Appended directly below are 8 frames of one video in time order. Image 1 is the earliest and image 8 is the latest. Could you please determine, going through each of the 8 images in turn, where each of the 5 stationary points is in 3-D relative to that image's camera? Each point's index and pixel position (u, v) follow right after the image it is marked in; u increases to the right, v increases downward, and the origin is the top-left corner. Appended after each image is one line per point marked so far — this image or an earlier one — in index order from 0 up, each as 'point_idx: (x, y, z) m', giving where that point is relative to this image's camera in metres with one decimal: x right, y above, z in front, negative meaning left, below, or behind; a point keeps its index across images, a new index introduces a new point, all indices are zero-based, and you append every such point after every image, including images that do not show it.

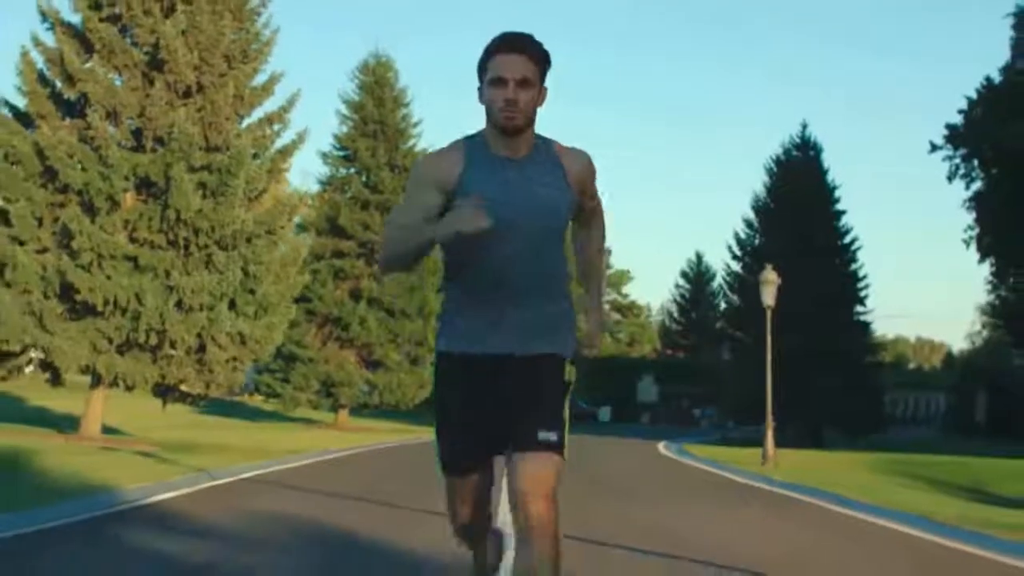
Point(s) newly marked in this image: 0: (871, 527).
0: (+4.8, -3.1, +19.6) m
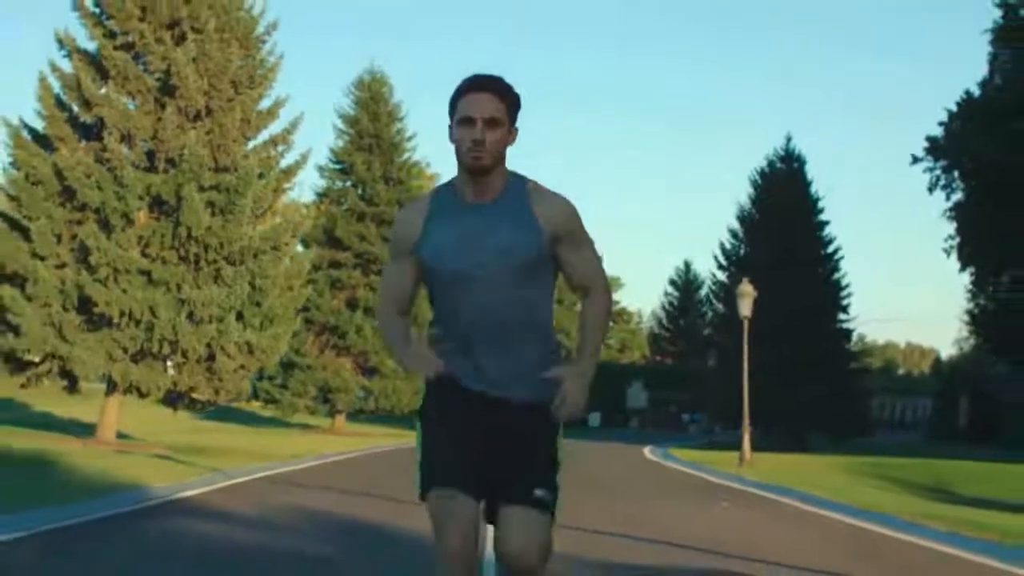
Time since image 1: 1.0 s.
0: (+4.7, -3.3, +21.3) m
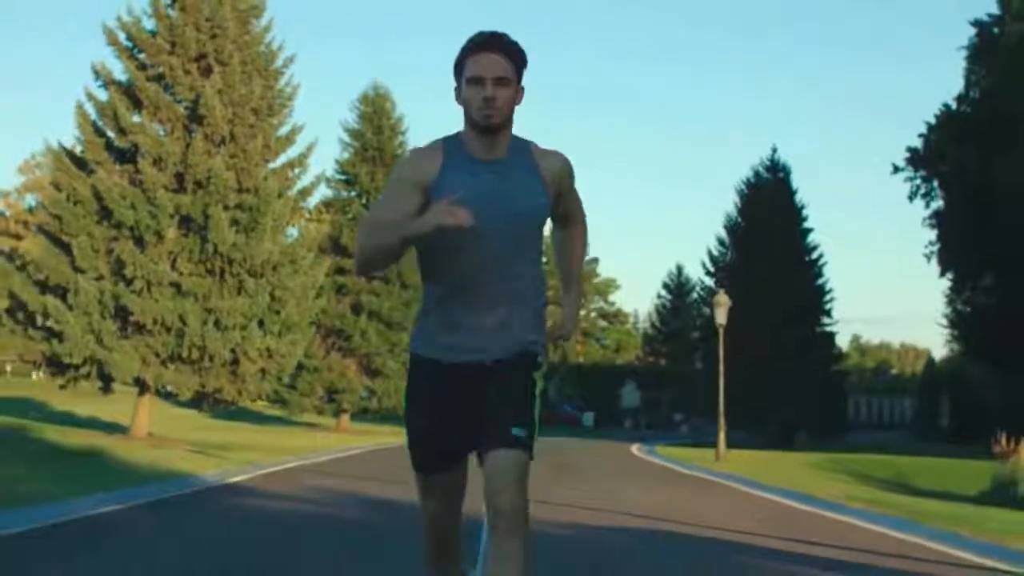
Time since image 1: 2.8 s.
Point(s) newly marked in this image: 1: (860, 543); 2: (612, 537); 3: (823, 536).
0: (+4.6, -3.6, +24.4) m
1: (+4.1, -2.9, +17.2) m
2: (+1.2, -2.6, +15.8) m
3: (+3.8, -2.9, +18.0) m
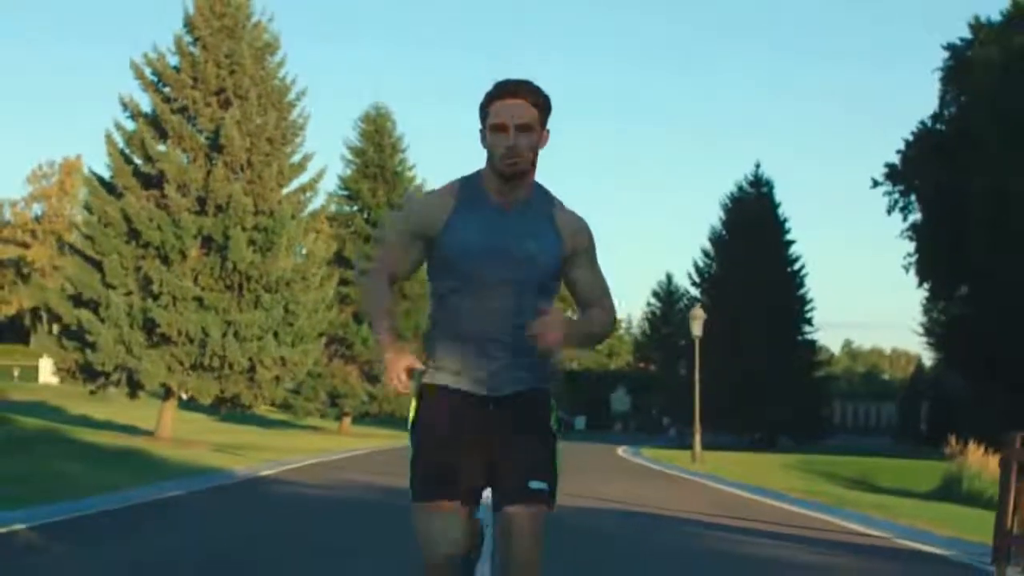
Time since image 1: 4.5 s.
0: (+4.5, -3.9, +27.5) m
1: (+4.0, -3.2, +20.4) m
2: (+1.1, -2.9, +18.9) m
3: (+3.7, -3.3, +21.1) m
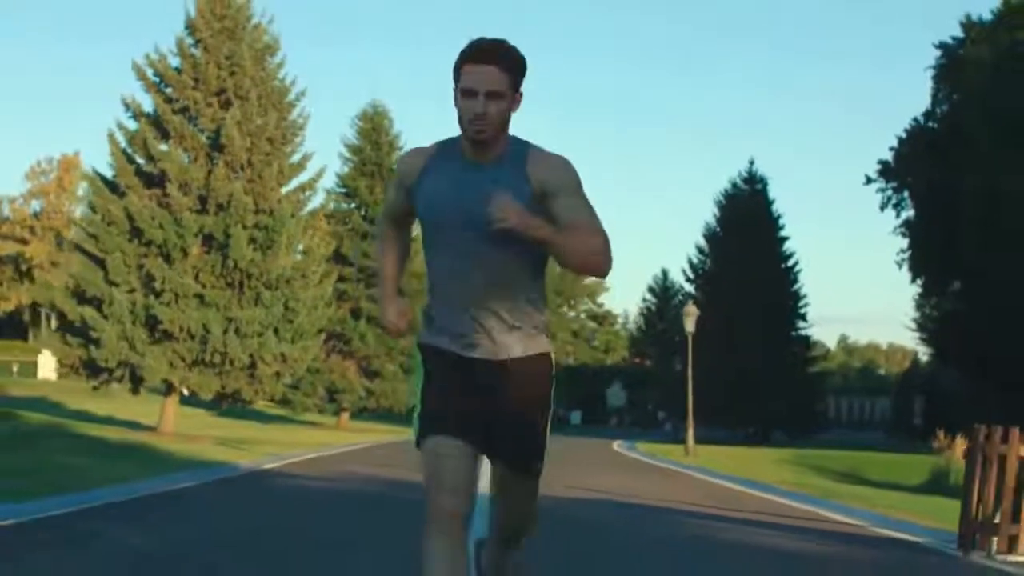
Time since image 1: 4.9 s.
0: (+4.4, -3.8, +28.1) m
1: (+4.0, -3.2, +21.0) m
2: (+1.0, -2.9, +19.5) m
3: (+3.6, -3.2, +21.7) m
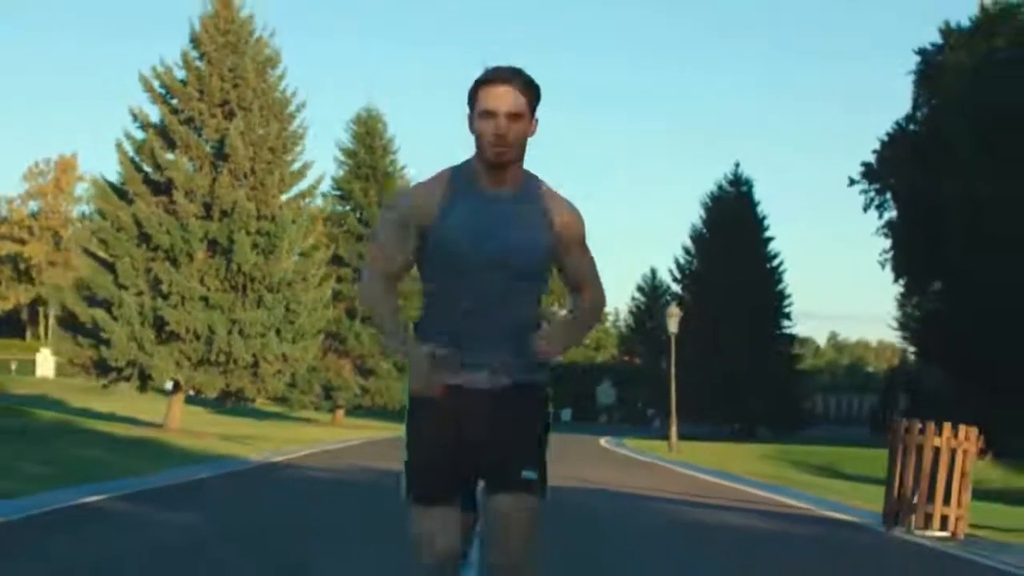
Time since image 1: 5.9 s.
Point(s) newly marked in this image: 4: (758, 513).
0: (+4.2, -3.9, +29.9) m
1: (+3.8, -3.3, +22.8) m
2: (+0.9, -3.0, +21.3) m
3: (+3.5, -3.3, +23.5) m
4: (+3.2, -3.0, +19.6) m
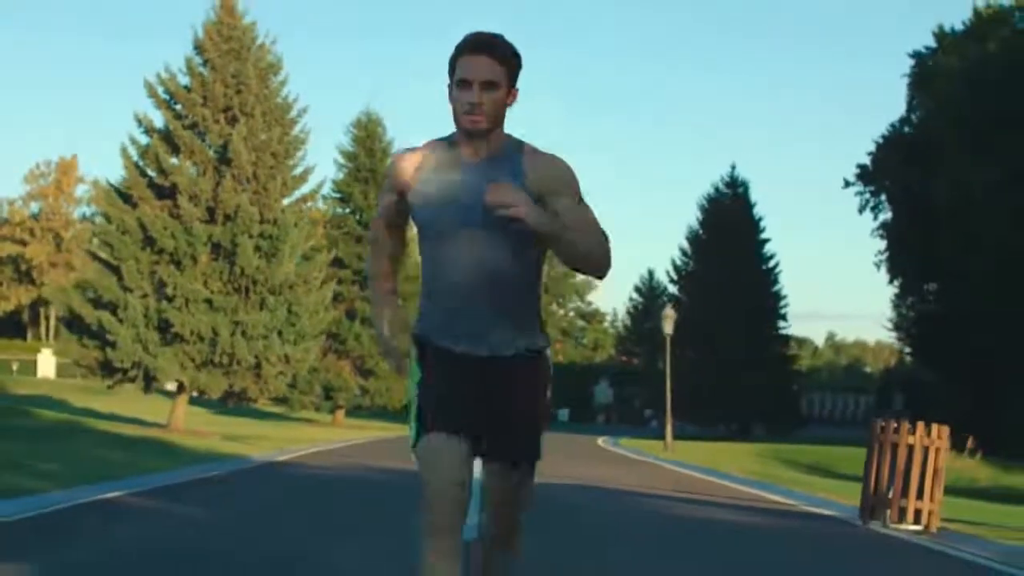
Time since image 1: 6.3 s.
0: (+4.2, -4.0, +30.6) m
1: (+3.8, -3.4, +23.5) m
2: (+0.9, -3.1, +22.0) m
3: (+3.5, -3.4, +24.2) m
4: (+3.2, -3.0, +20.3) m
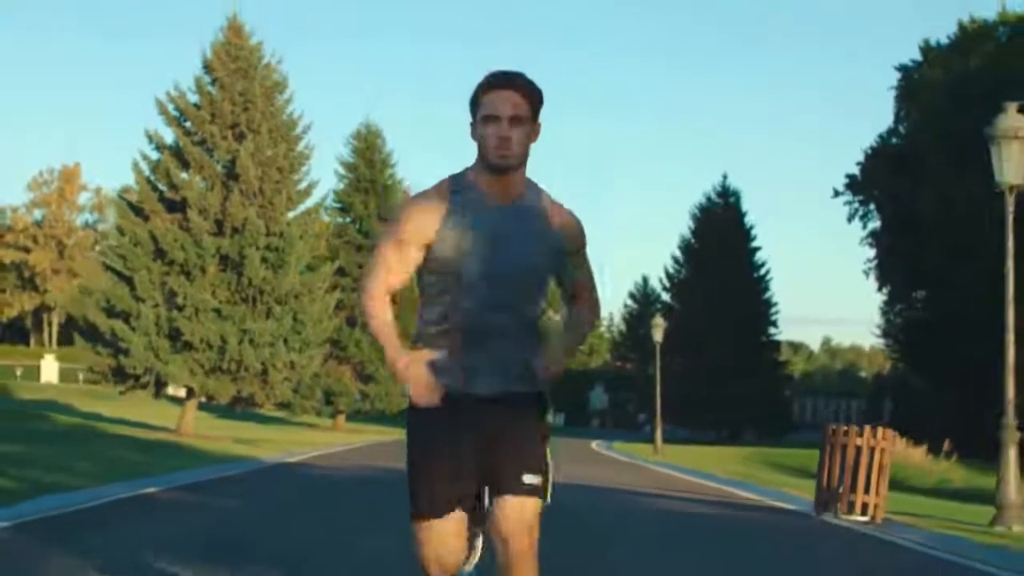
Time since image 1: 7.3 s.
0: (+4.1, -4.2, +32.3) m
1: (+3.7, -3.6, +25.2) m
2: (+0.8, -3.3, +23.7) m
3: (+3.4, -3.6, +25.9) m
4: (+3.1, -3.2, +22.0) m
